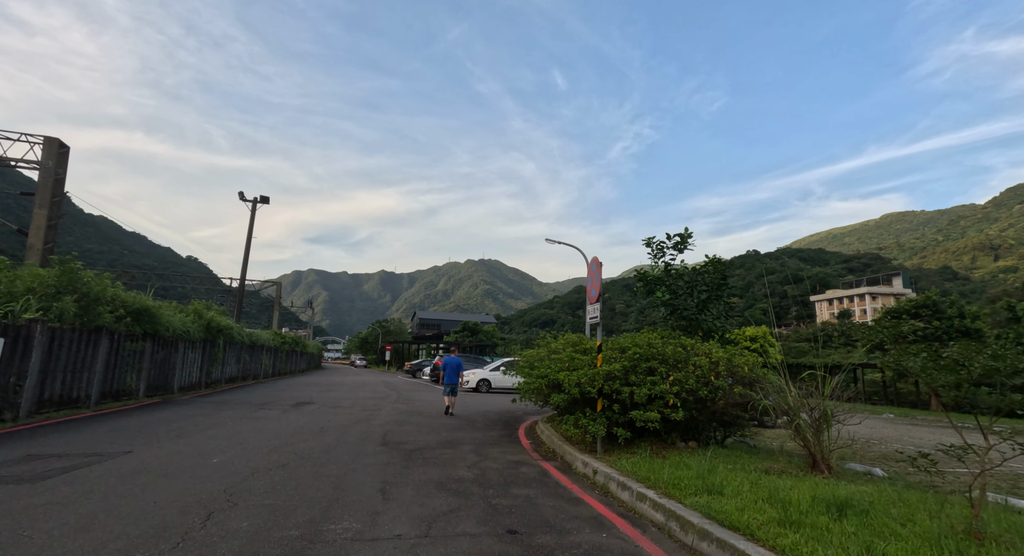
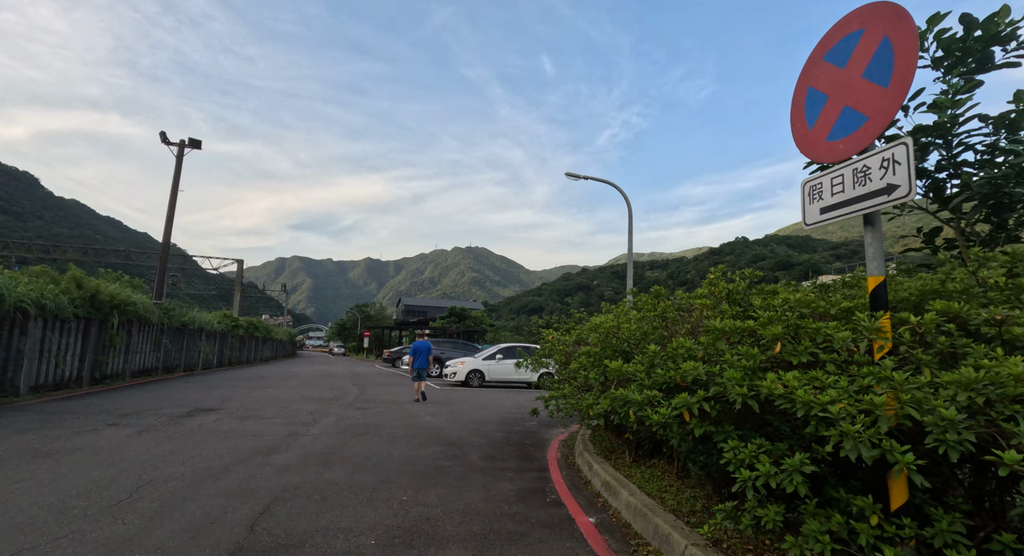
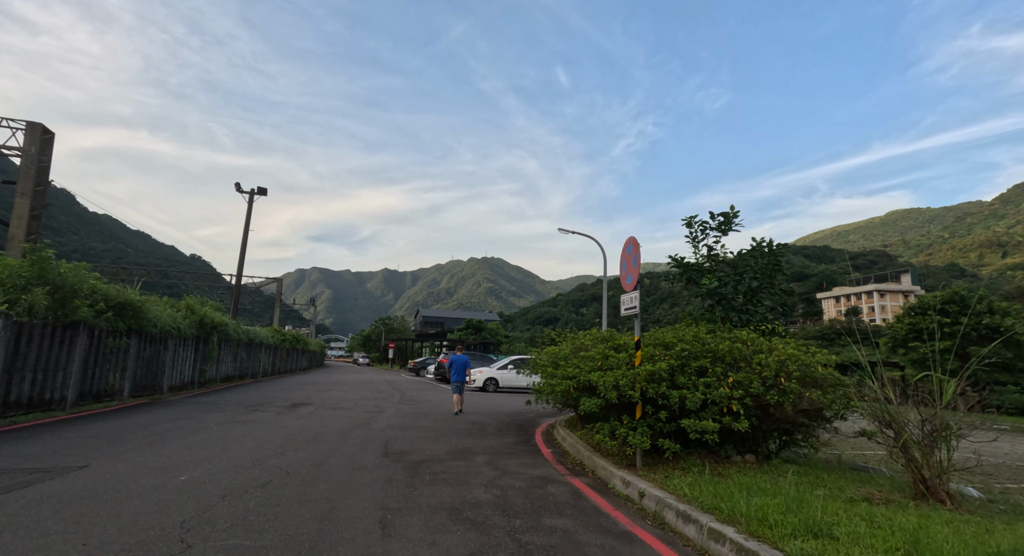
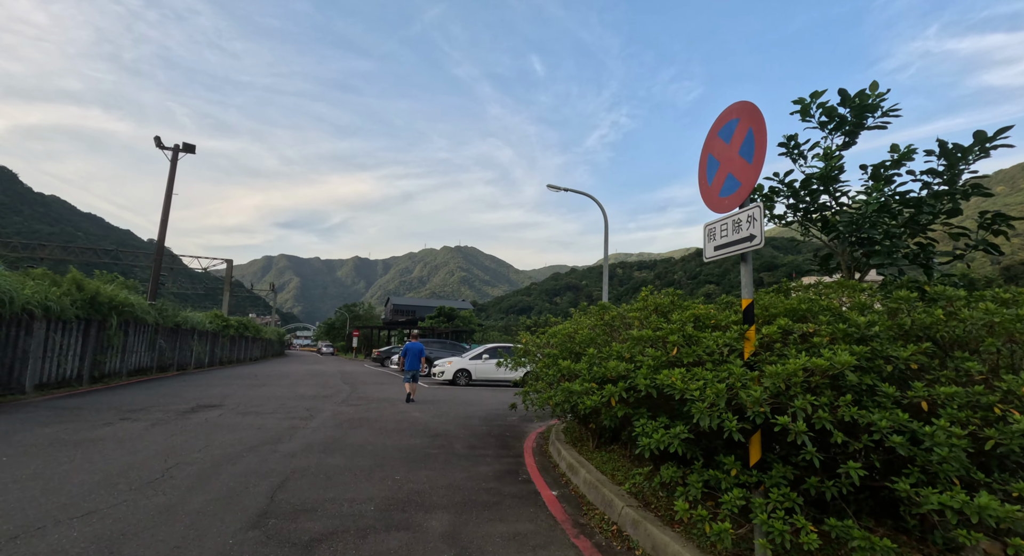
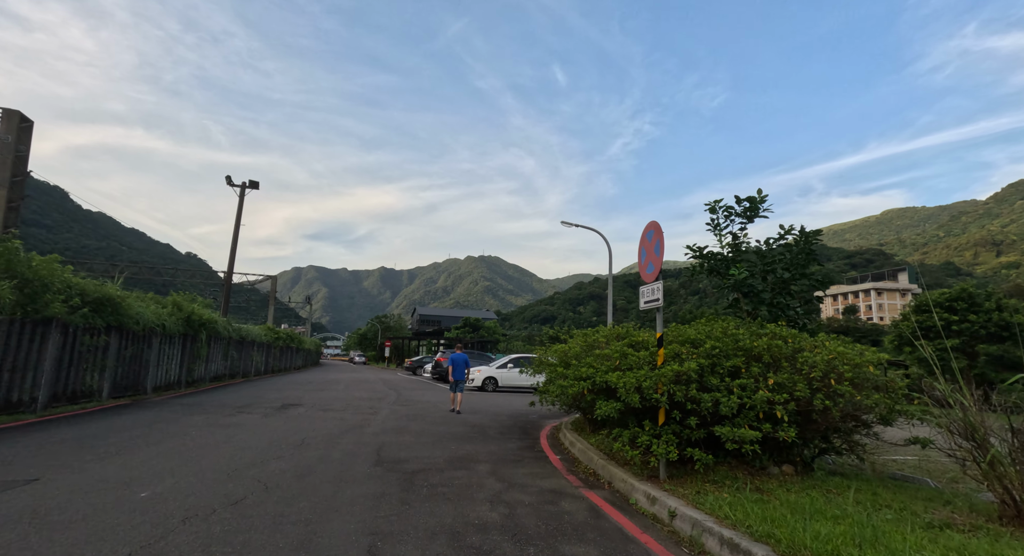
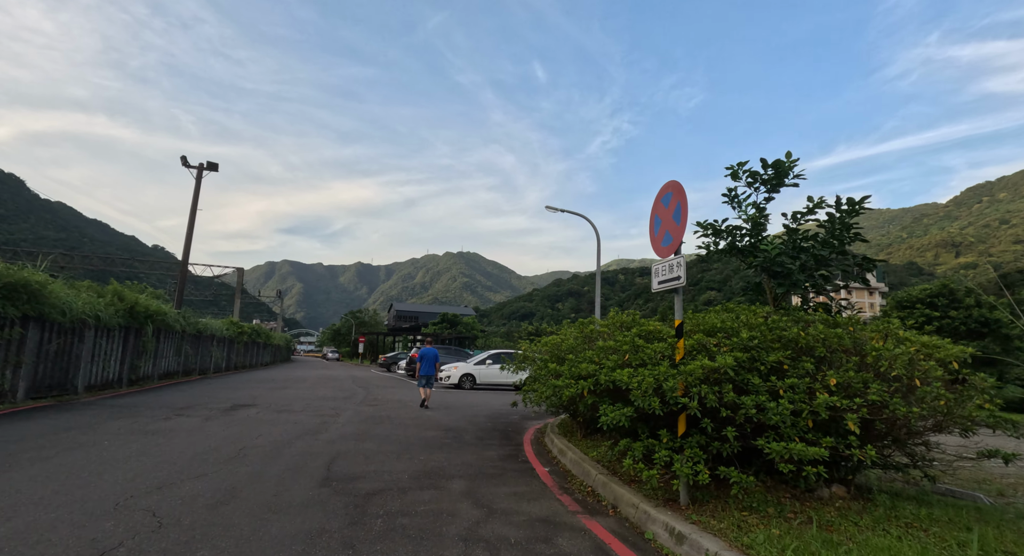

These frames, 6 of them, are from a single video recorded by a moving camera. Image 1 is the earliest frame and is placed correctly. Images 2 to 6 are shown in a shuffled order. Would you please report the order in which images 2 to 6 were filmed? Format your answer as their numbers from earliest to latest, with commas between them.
3, 5, 6, 4, 2
